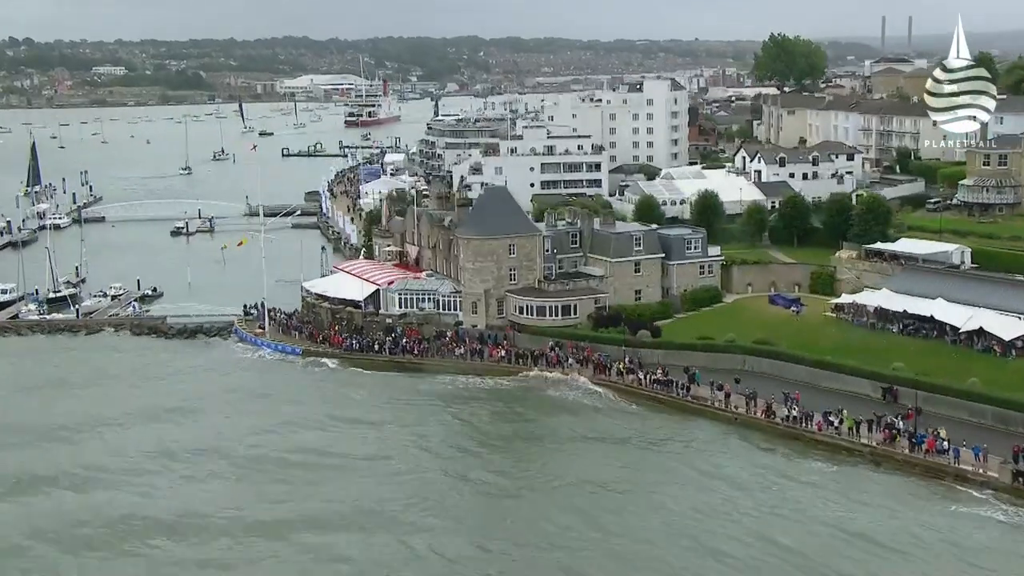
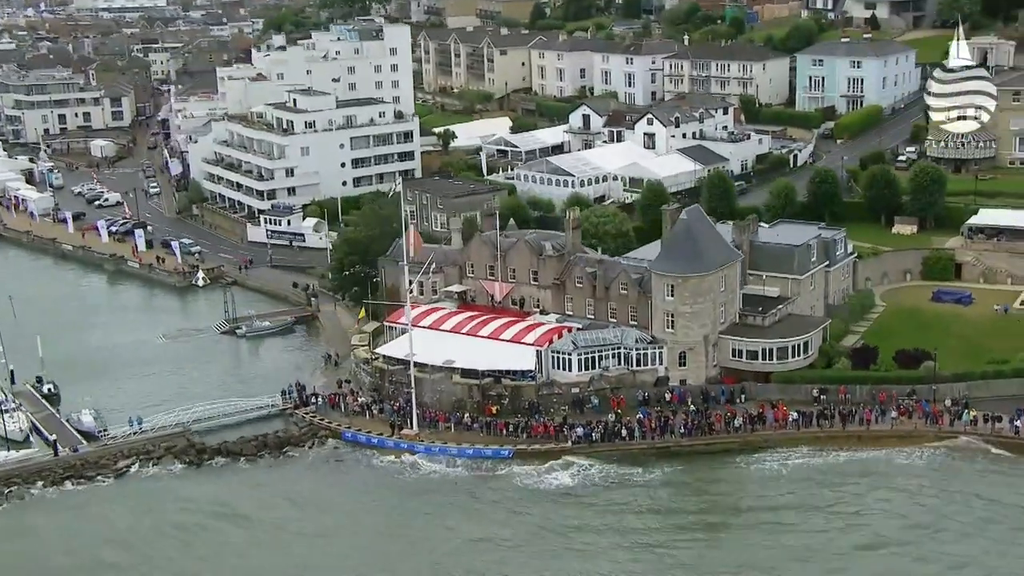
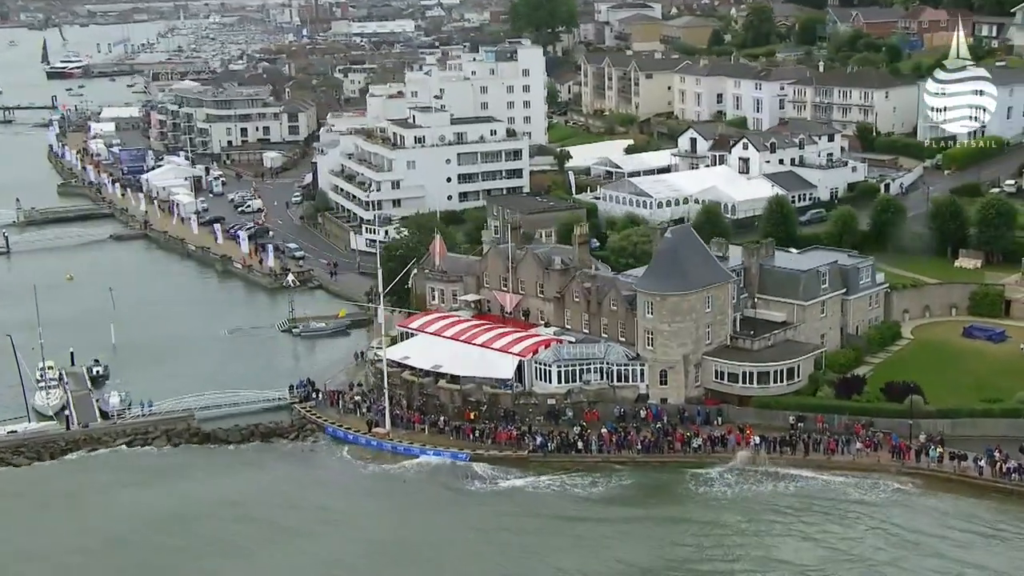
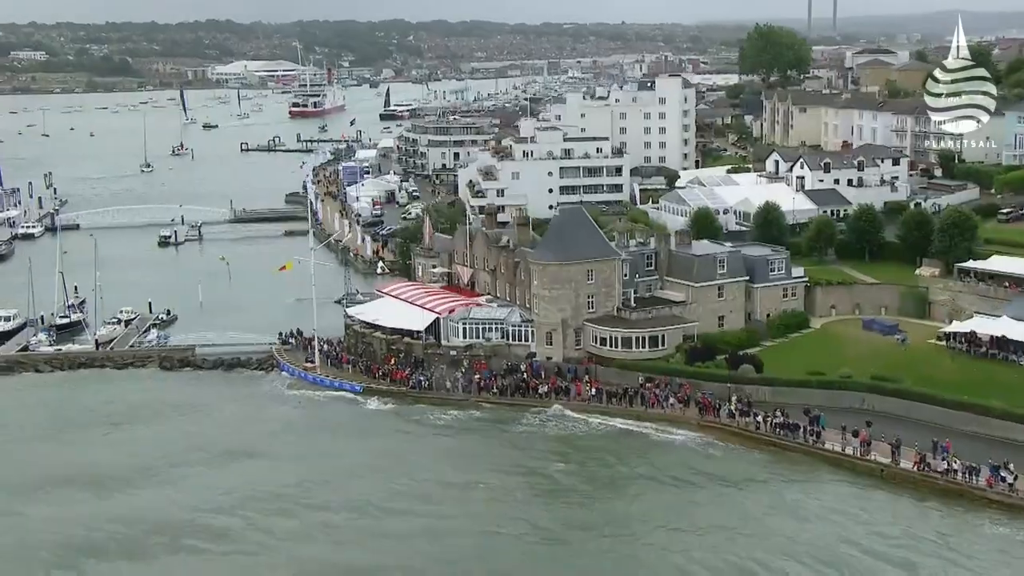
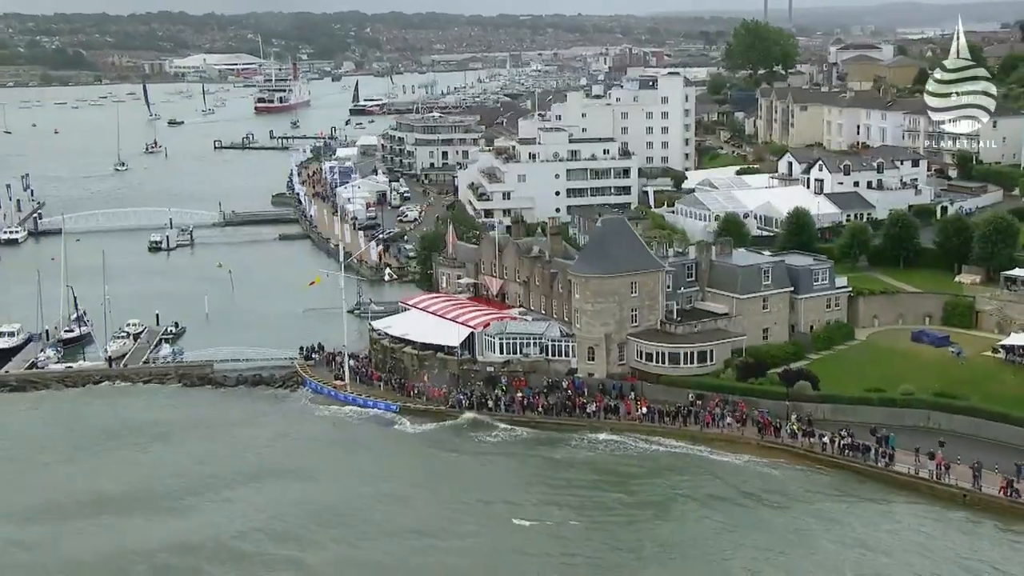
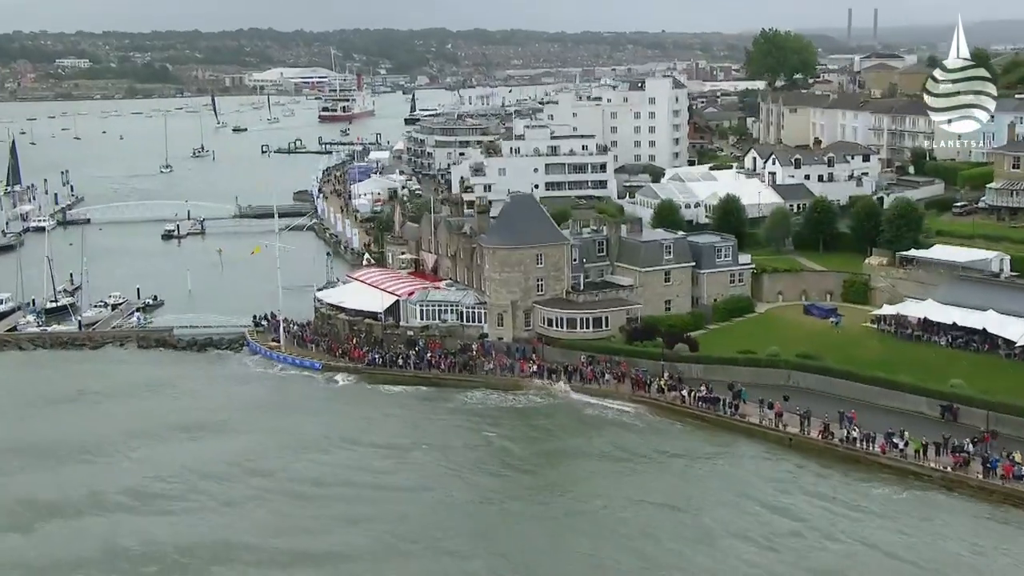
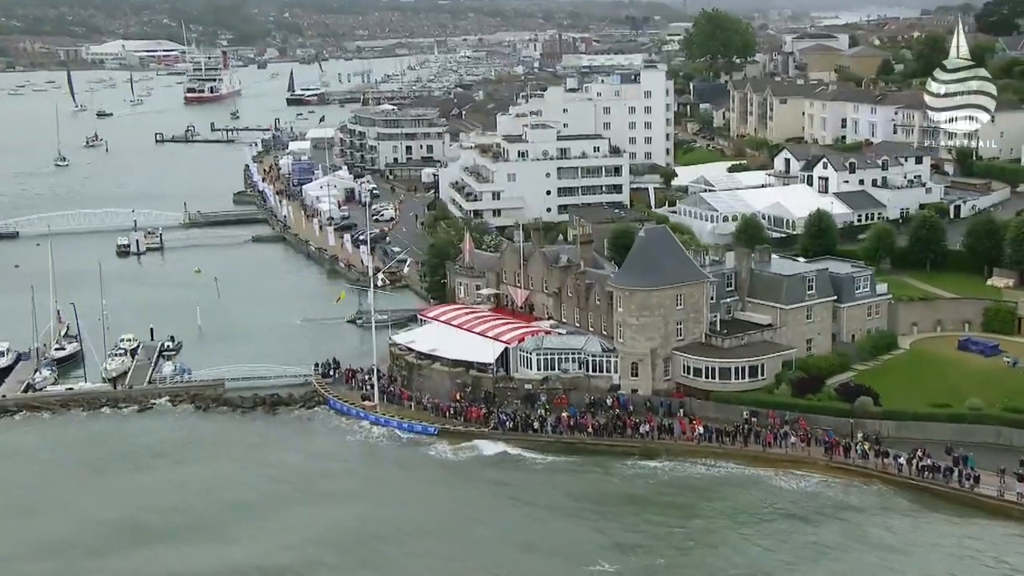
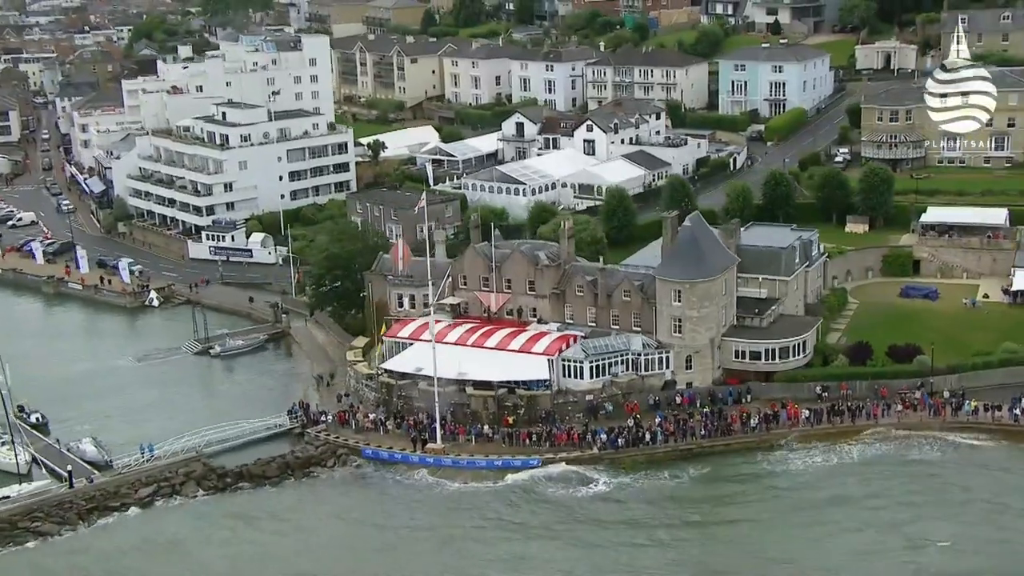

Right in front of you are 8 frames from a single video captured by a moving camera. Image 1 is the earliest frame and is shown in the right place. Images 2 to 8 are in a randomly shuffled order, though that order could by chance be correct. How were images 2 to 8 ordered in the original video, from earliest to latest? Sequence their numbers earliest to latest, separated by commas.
6, 4, 5, 7, 3, 2, 8
